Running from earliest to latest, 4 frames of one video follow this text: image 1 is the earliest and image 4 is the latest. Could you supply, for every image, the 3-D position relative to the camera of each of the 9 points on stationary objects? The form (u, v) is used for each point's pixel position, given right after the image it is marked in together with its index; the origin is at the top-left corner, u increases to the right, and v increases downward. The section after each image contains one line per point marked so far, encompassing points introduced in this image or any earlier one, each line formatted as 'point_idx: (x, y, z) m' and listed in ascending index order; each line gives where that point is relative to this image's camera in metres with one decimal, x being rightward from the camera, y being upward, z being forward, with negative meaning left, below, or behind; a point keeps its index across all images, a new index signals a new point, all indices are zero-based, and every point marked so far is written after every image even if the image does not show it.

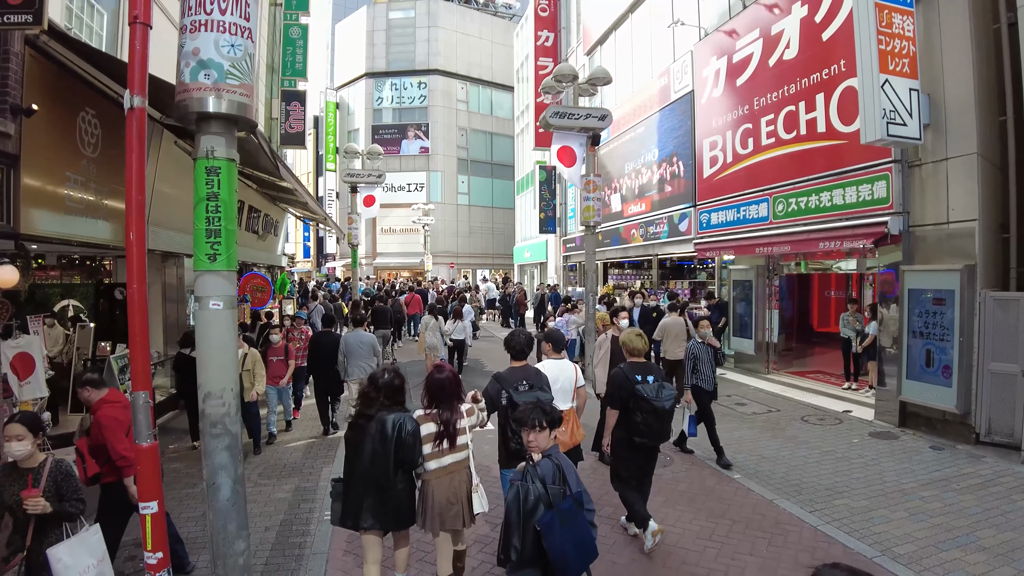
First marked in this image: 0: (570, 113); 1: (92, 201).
0: (+1.0, +3.1, +10.3) m
1: (-4.7, +0.9, +6.6) m
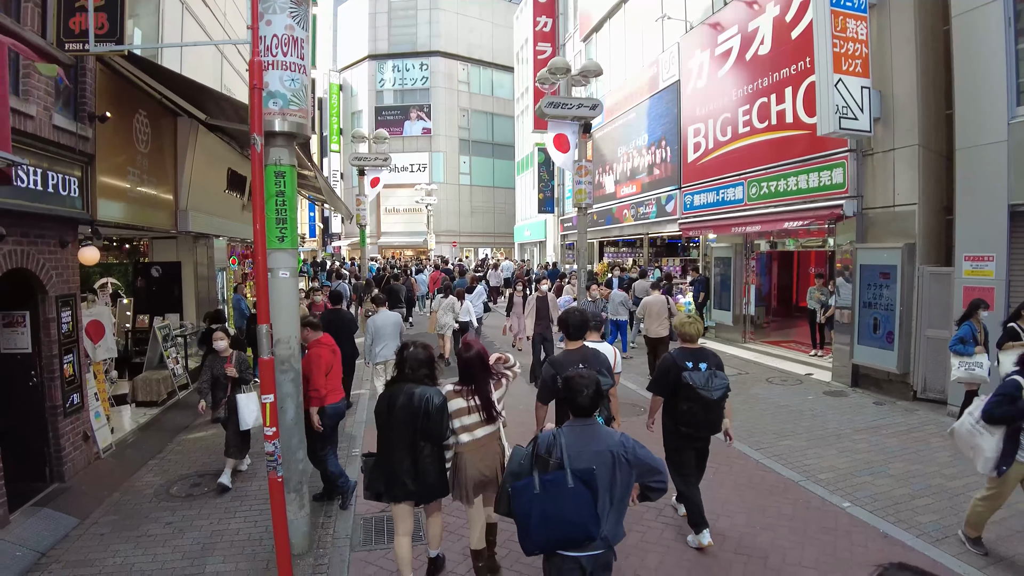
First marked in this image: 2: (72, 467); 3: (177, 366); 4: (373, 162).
0: (+1.0, +3.6, +11.2) m
1: (-4.8, +1.2, +7.6) m
2: (-4.5, -1.8, +5.9) m
3: (-5.4, -1.3, +9.4) m
4: (-4.5, +4.1, +19.0) m
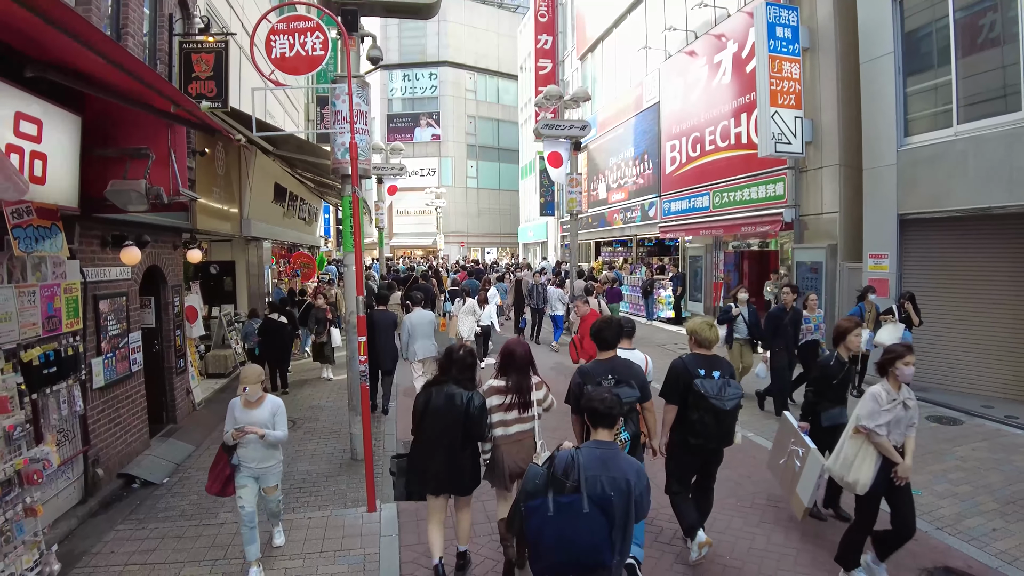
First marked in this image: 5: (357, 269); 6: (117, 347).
0: (+1.0, +3.7, +13.1) m
1: (-4.8, +1.3, +9.6) m
2: (-4.5, -1.7, +8.0) m
3: (-5.4, -1.1, +11.5) m
4: (-4.4, +4.2, +21.0) m
5: (-1.4, +0.2, +5.3) m
6: (-4.2, -0.6, +6.2) m
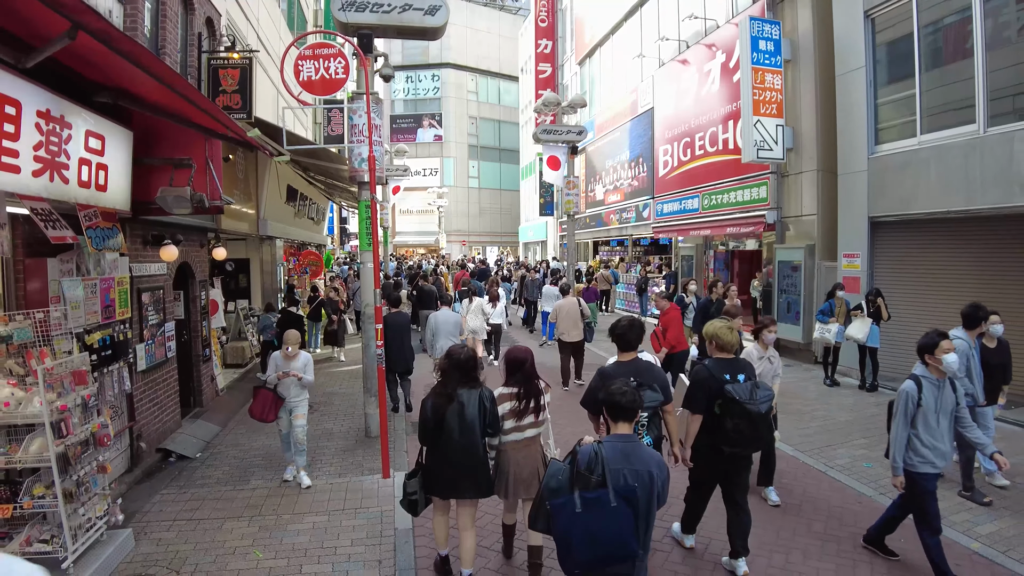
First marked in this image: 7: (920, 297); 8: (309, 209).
0: (+1.0, +3.7, +13.8) m
1: (-4.8, +1.4, +10.3) m
2: (-4.5, -1.6, +8.7) m
3: (-5.4, -1.1, +12.2) m
4: (-4.4, +4.3, +21.7) m
5: (-1.4, +0.2, +6.0) m
6: (-4.3, -0.6, +7.0) m
7: (+6.4, -0.1, +9.1) m
8: (-5.7, +2.2, +16.3) m
